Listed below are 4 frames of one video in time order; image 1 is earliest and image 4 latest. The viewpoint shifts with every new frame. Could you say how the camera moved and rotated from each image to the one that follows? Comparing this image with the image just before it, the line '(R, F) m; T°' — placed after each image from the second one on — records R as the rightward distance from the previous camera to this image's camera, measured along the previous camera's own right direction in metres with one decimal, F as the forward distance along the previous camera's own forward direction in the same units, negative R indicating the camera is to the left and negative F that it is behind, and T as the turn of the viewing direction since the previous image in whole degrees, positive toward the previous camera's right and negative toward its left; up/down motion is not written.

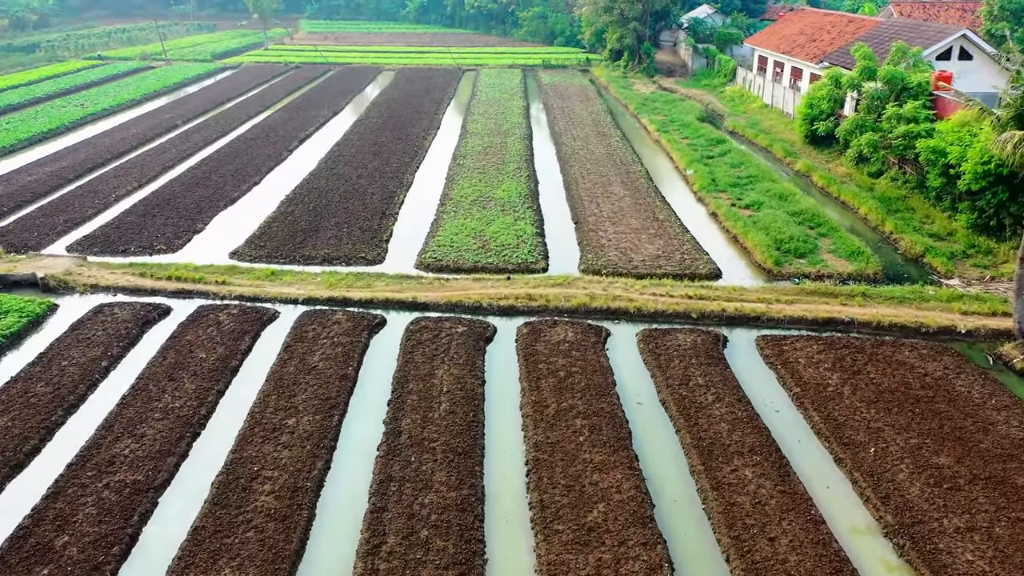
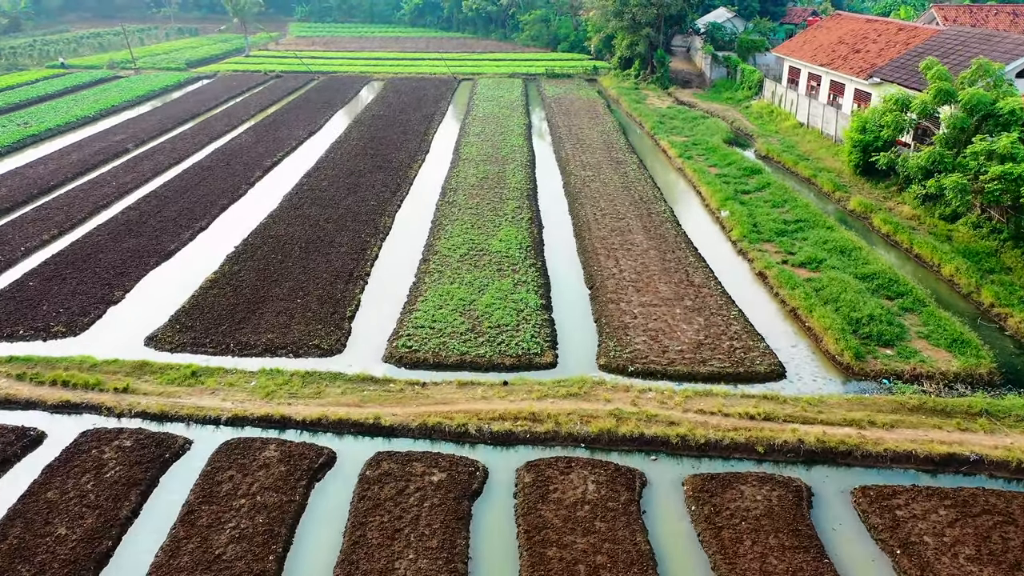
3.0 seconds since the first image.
(+0.1, +3.5) m; 0°
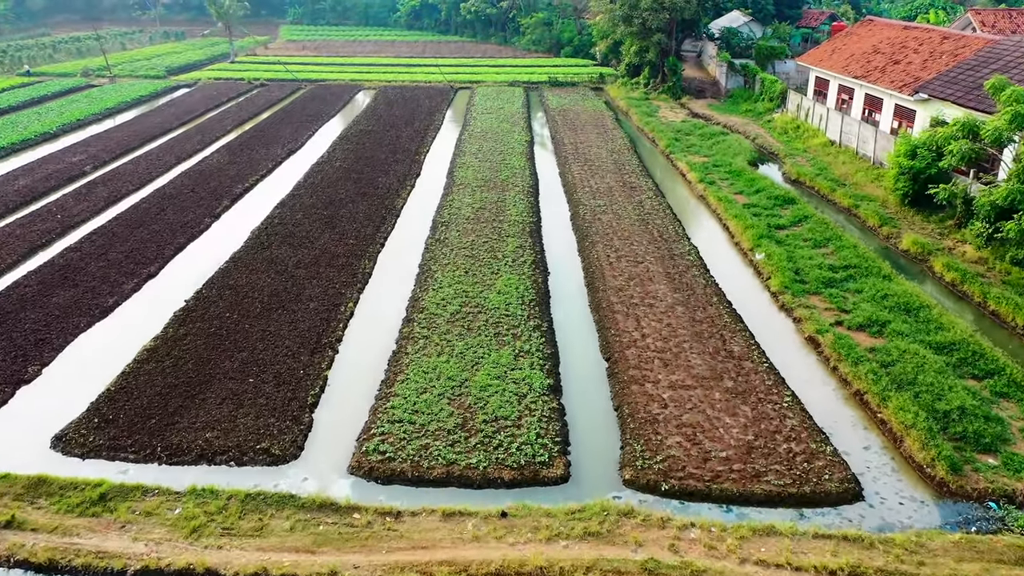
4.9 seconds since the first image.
(0.0, +2.5) m; 0°
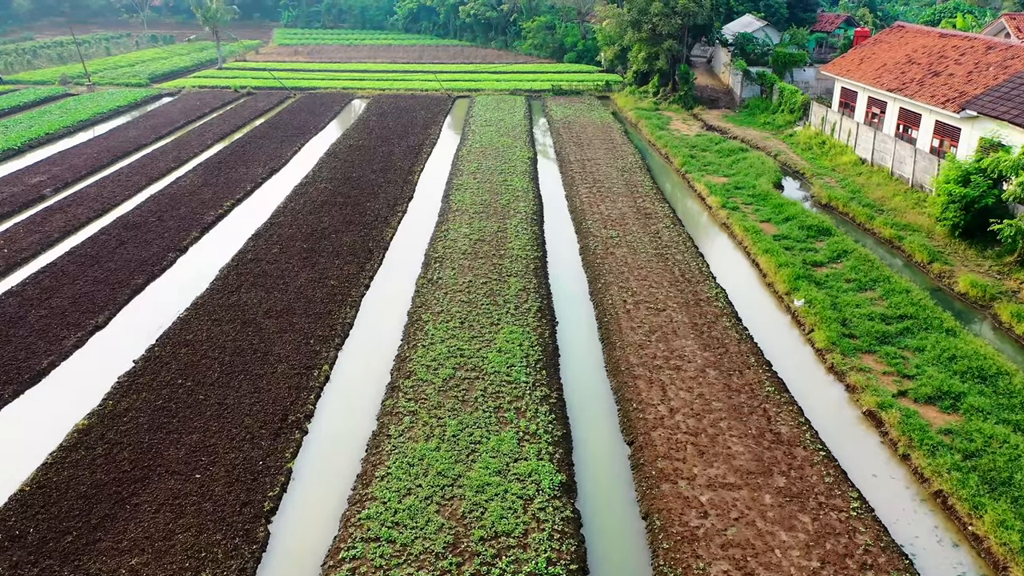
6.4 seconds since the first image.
(0.0, +2.0) m; 0°
